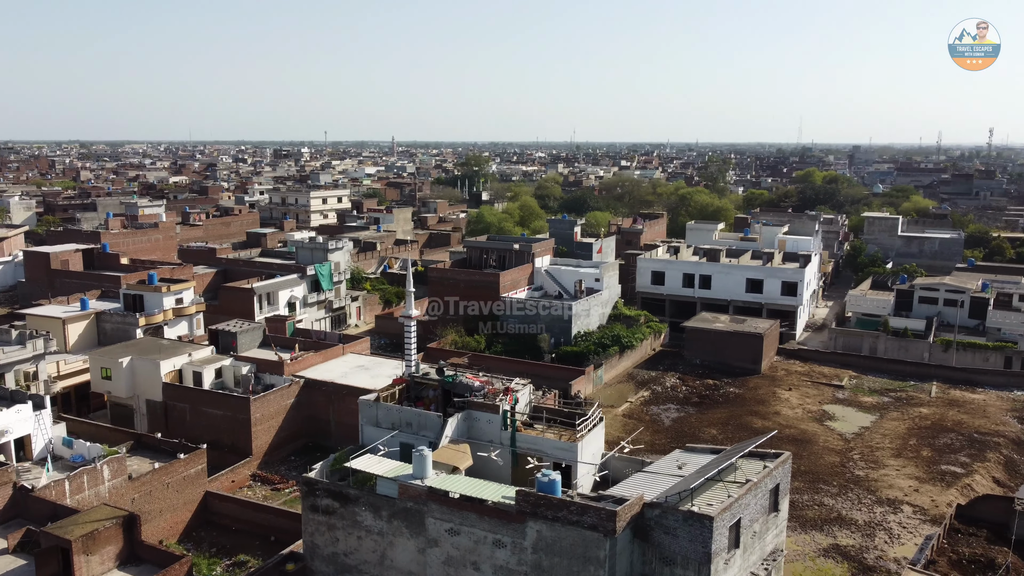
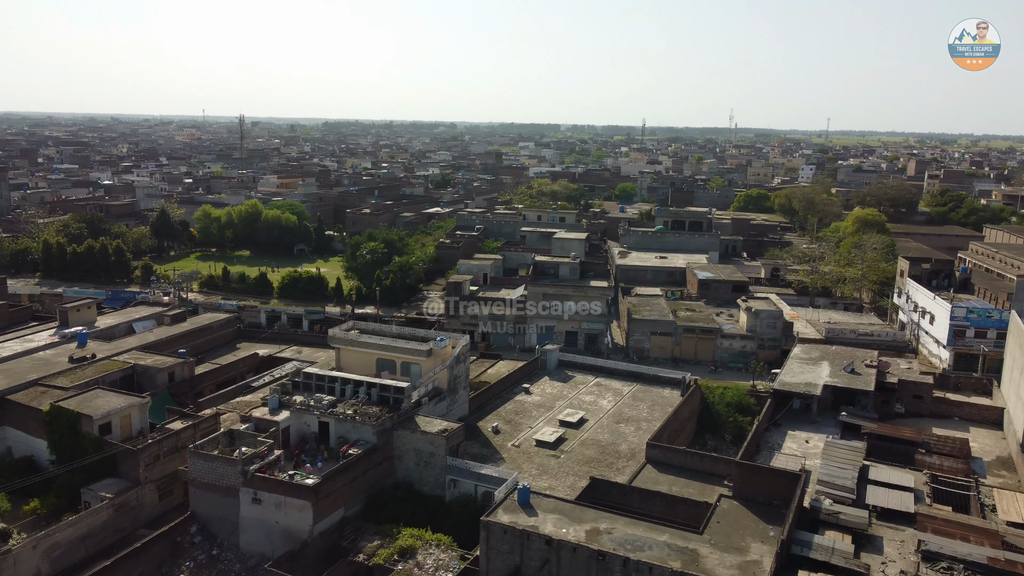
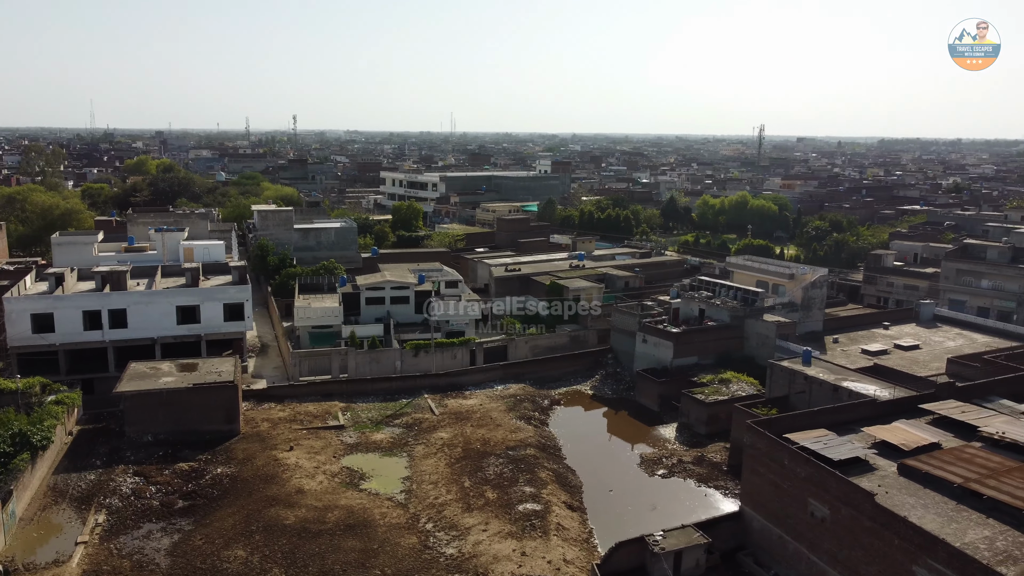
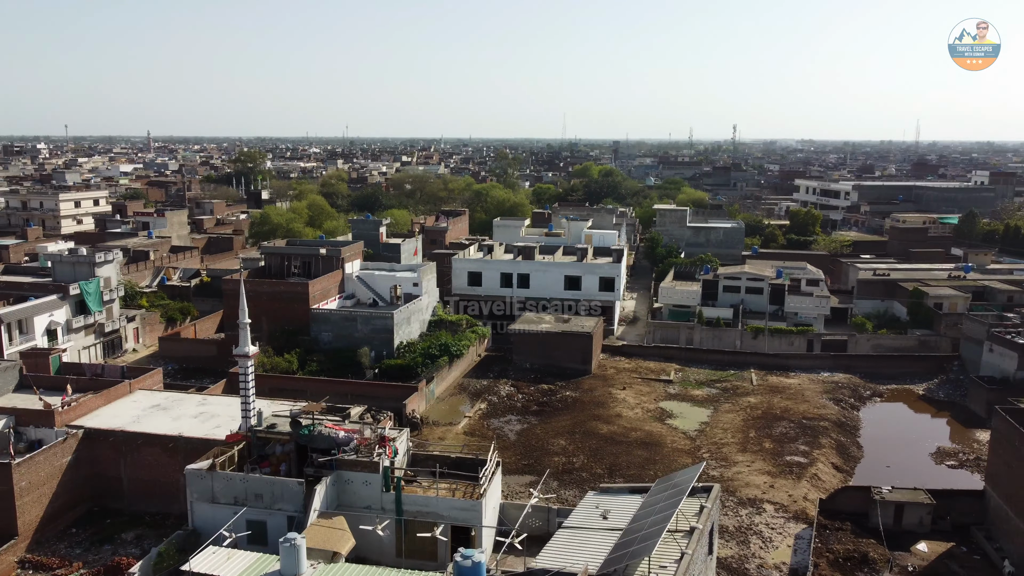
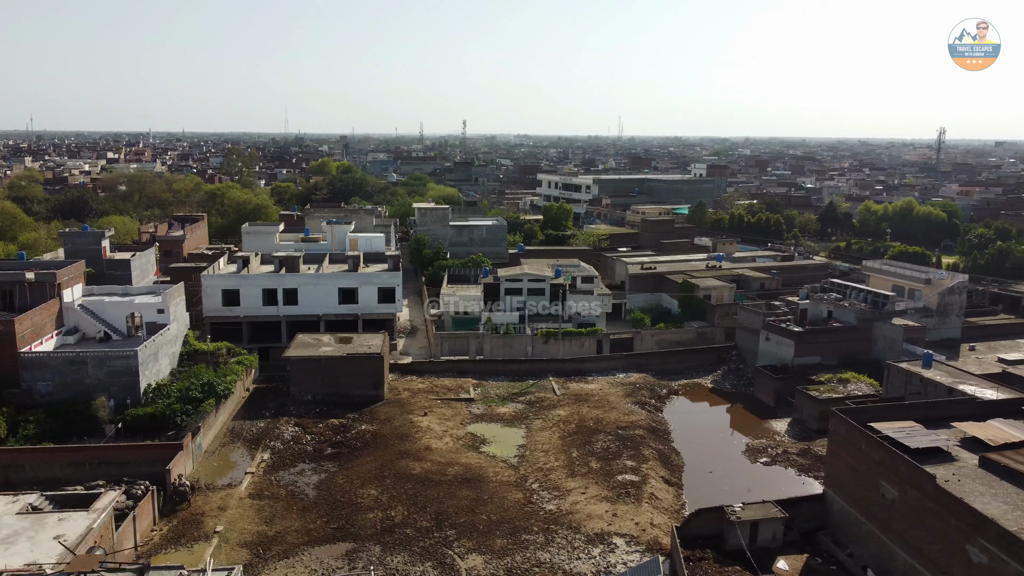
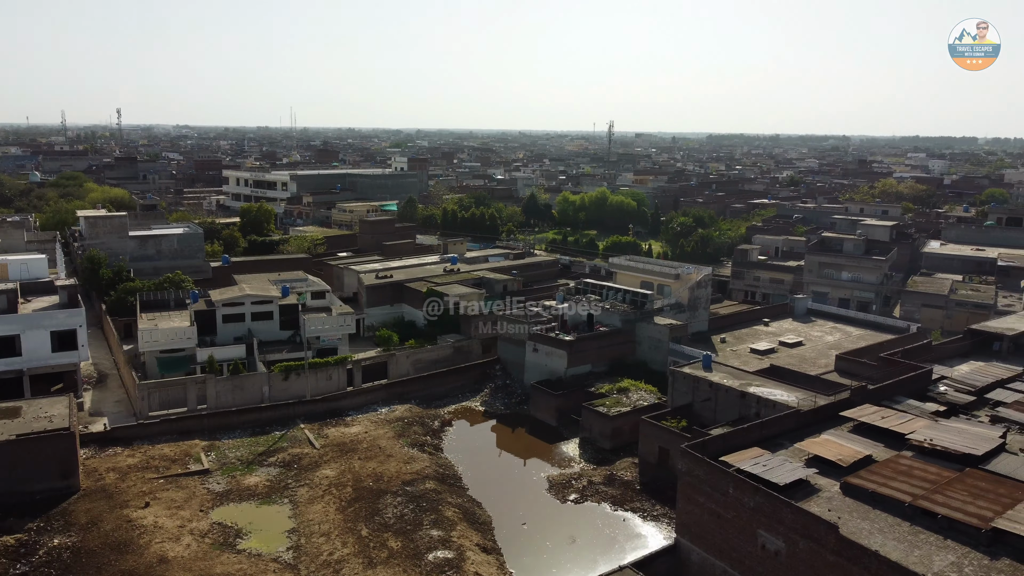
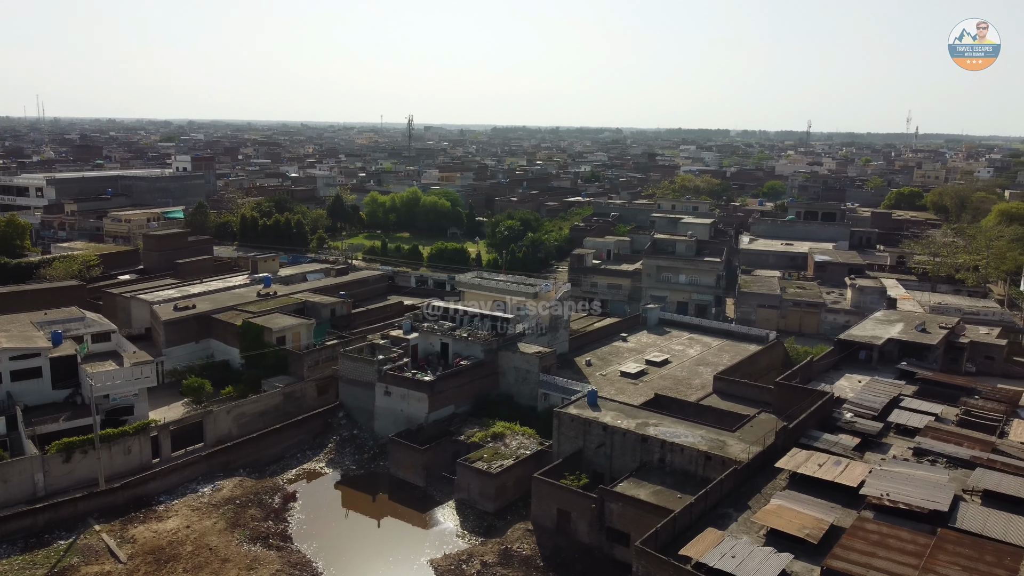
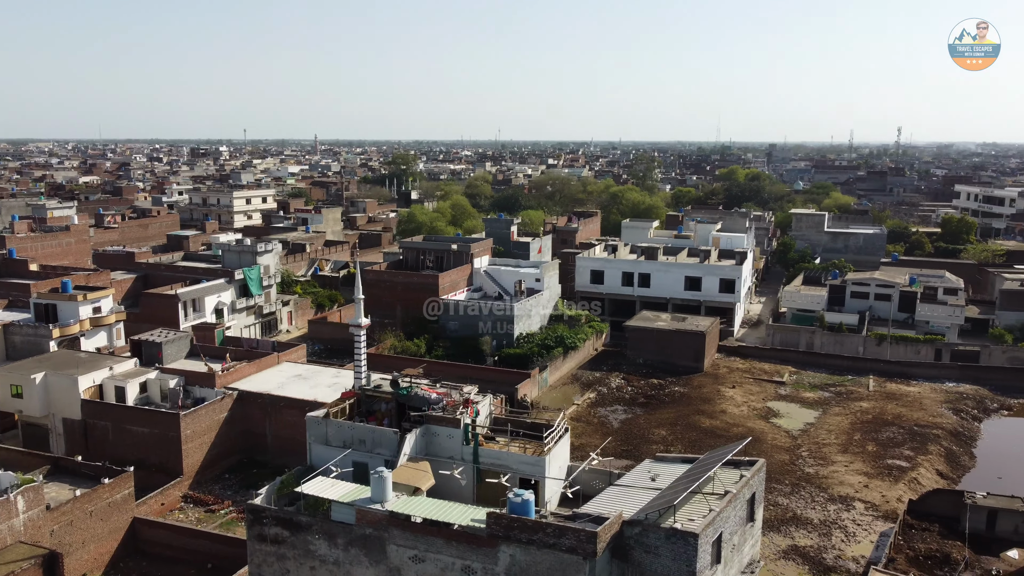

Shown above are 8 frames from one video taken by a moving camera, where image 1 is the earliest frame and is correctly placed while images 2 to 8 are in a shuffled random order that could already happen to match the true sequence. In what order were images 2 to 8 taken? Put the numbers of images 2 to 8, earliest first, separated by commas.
8, 4, 5, 3, 6, 7, 2
